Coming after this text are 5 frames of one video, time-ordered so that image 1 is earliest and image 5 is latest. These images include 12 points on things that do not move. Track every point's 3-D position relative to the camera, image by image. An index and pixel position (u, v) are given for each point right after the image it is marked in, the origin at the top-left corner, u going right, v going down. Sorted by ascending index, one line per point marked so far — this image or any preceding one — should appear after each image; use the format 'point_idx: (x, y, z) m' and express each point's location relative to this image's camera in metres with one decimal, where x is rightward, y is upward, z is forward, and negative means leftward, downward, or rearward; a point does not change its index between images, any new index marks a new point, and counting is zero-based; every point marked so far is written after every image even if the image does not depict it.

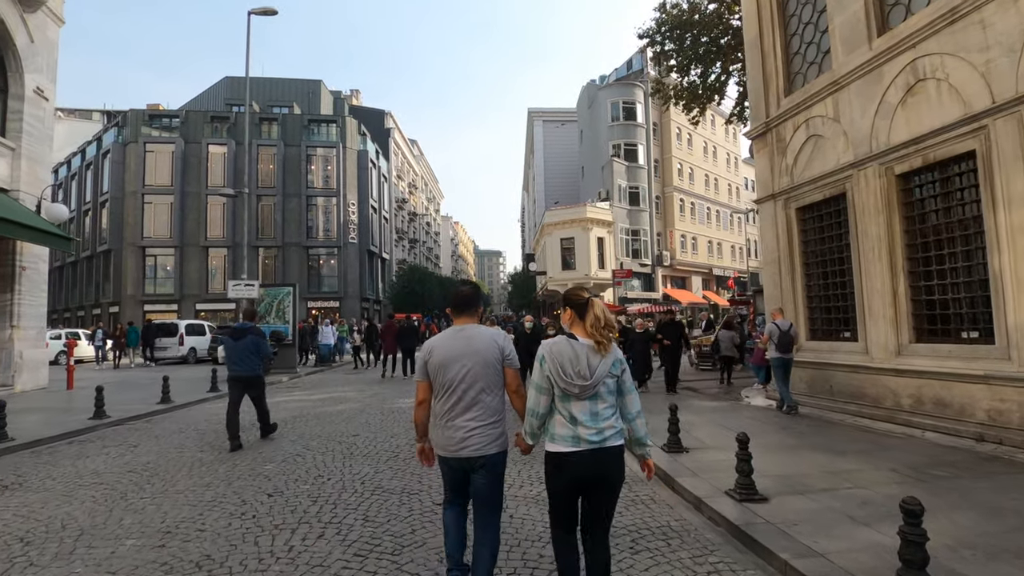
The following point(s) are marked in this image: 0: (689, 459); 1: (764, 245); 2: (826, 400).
0: (+2.2, -2.1, +7.0) m
1: (+5.3, +1.0, +12.0) m
2: (+5.6, -2.0, +10.3) m
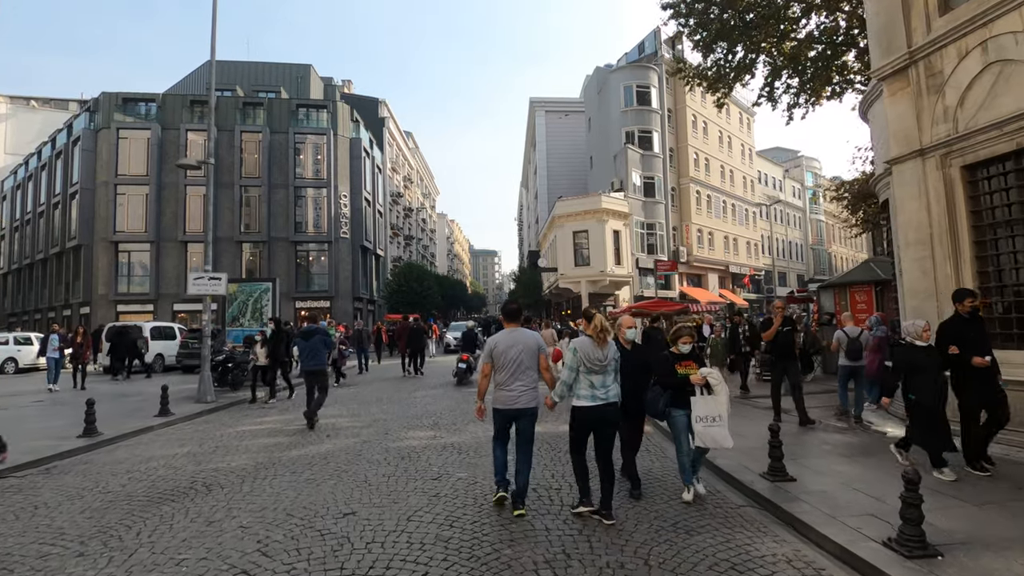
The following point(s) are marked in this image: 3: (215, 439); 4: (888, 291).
0: (+3.0, -1.9, +3.8) m
1: (+6.1, +1.1, +8.9) m
2: (+6.4, -1.9, +7.2) m
3: (-4.5, -2.3, +8.6) m
4: (+10.3, -0.1, +15.6) m
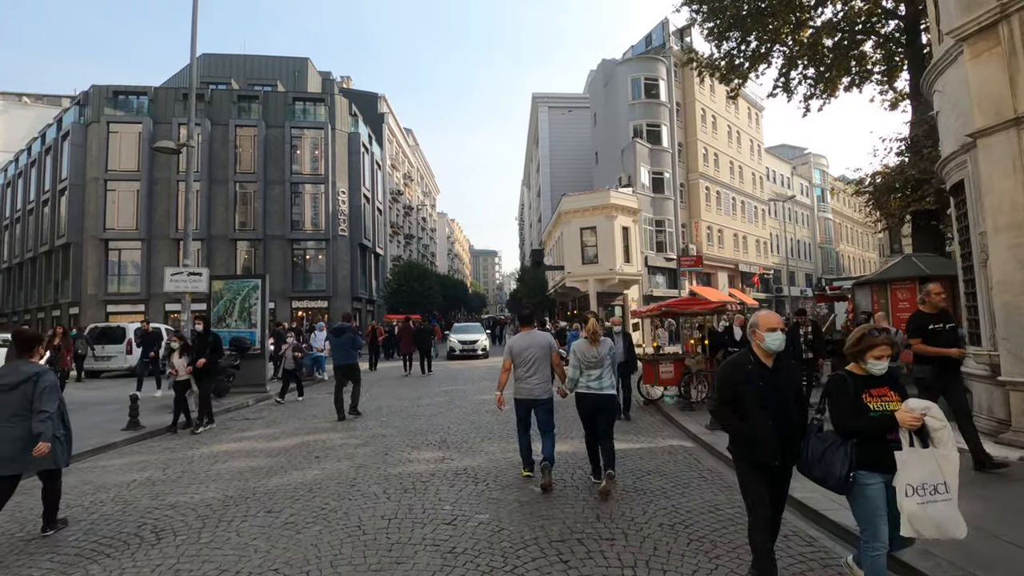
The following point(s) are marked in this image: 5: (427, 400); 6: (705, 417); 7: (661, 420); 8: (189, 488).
0: (+3.3, -1.8, +2.5) m
1: (+6.4, +1.2, +7.6) m
2: (+6.7, -1.8, +5.9) m
3: (-4.2, -2.2, +7.3) m
4: (+10.6, 0.0, +14.4) m
5: (-1.8, -2.4, +12.1) m
6: (+3.2, -2.1, +9.3) m
7: (+2.5, -2.3, +9.7) m
8: (-3.4, -2.1, +6.0) m
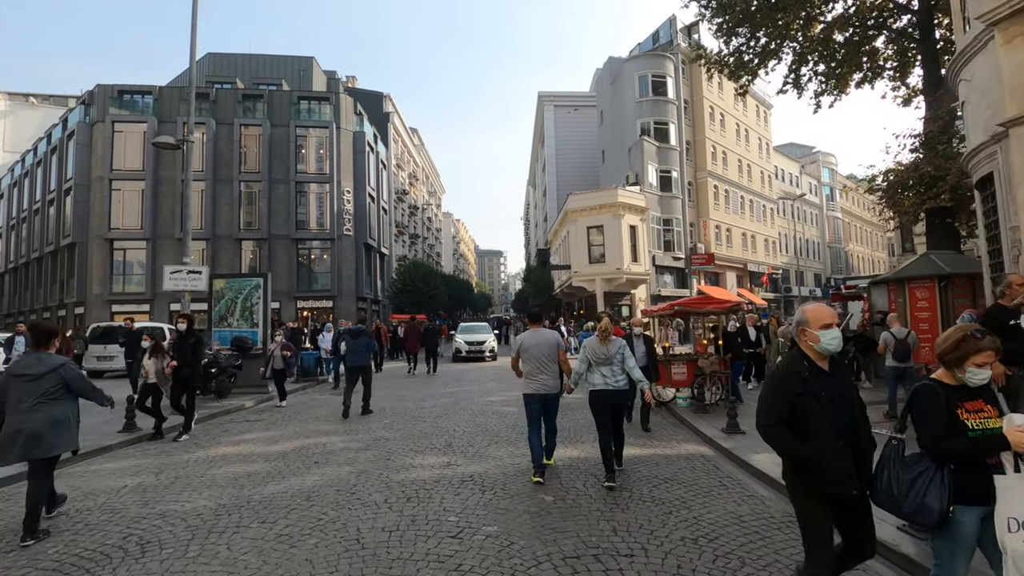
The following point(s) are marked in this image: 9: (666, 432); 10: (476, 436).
0: (+3.3, -1.8, +2.2) m
1: (+6.5, +1.2, +7.2) m
2: (+6.8, -1.7, +5.5) m
3: (-4.1, -2.2, +7.0) m
4: (+10.7, 0.0, +13.9) m
5: (-1.7, -2.3, +11.7) m
6: (+3.3, -2.1, +8.9) m
7: (+2.7, -2.2, +9.4) m
8: (-3.3, -2.1, +5.7) m
9: (+2.3, -2.2, +8.6) m
10: (-0.5, -2.1, +8.0) m
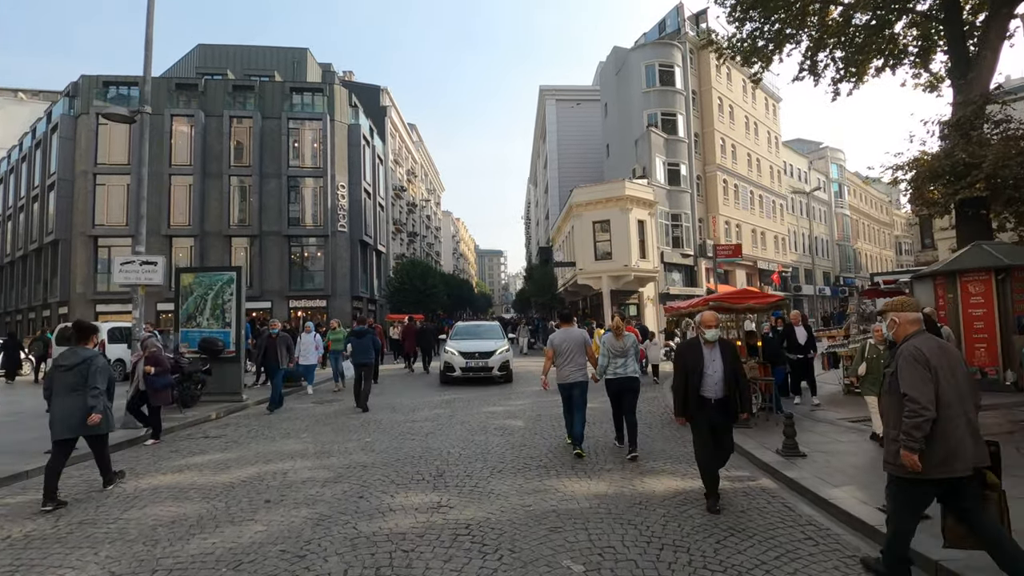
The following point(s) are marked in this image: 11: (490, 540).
0: (+3.4, -1.7, +0.6) m
1: (+6.6, +1.4, +5.6) m
2: (+6.9, -1.6, +3.9) m
3: (-4.0, -2.1, +5.5) m
4: (+10.8, +0.2, +12.4) m
5: (-1.6, -2.2, +10.2) m
6: (+3.4, -1.9, +7.4) m
7: (+2.8, -2.1, +7.8) m
8: (-3.2, -2.0, +4.2) m
9: (+2.4, -2.0, +7.1) m
10: (-0.4, -2.0, +6.4) m
11: (-0.2, -1.8, +4.2) m
